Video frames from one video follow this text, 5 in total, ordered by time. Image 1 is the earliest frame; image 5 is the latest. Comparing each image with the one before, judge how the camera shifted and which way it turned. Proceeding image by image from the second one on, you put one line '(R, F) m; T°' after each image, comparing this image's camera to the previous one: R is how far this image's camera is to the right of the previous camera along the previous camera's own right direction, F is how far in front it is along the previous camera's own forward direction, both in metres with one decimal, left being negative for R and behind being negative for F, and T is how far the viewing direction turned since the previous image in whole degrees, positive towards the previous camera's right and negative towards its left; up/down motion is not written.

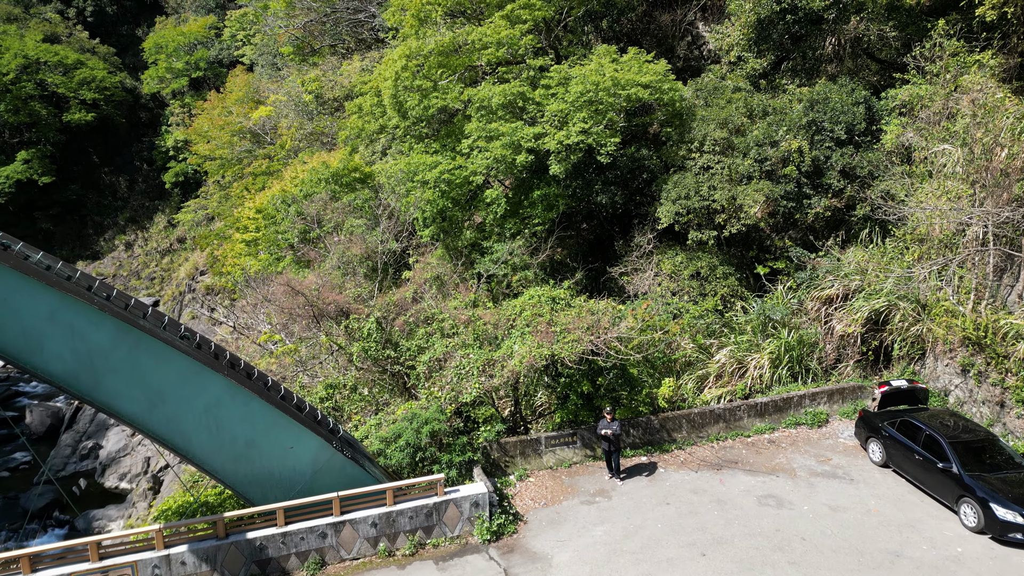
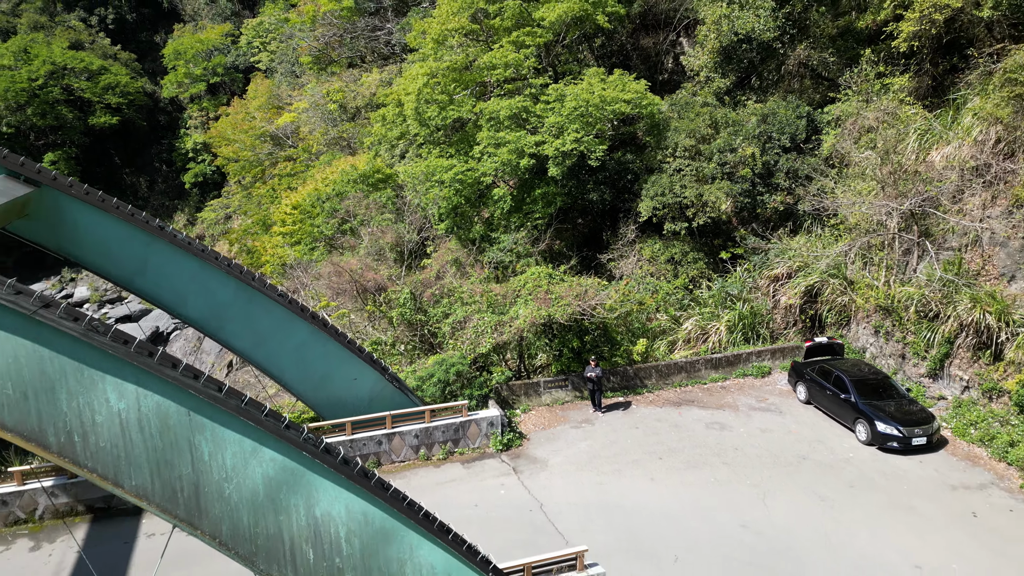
(-0.1, -2.4) m; 0°
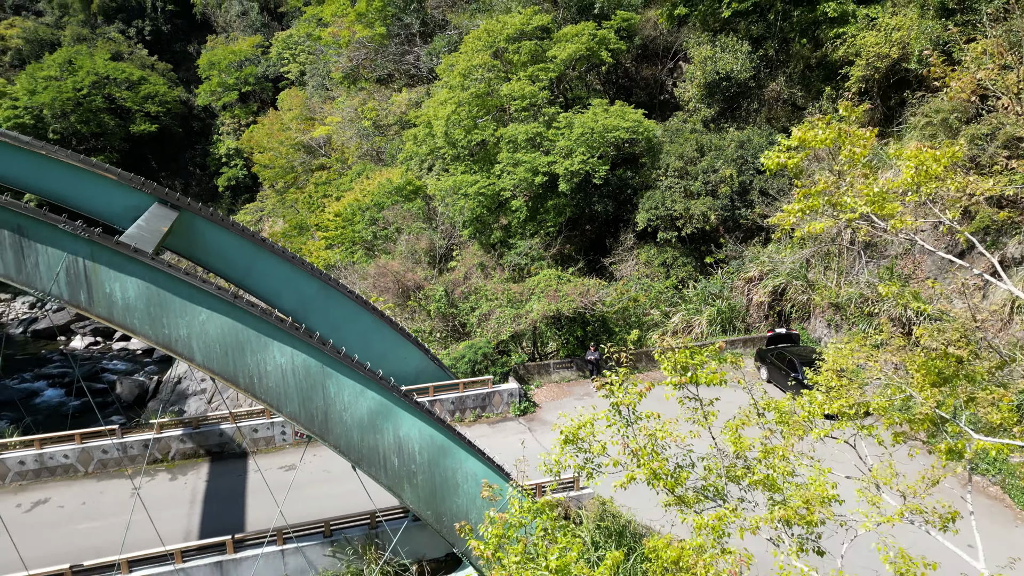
(0.0, -2.5) m; -1°
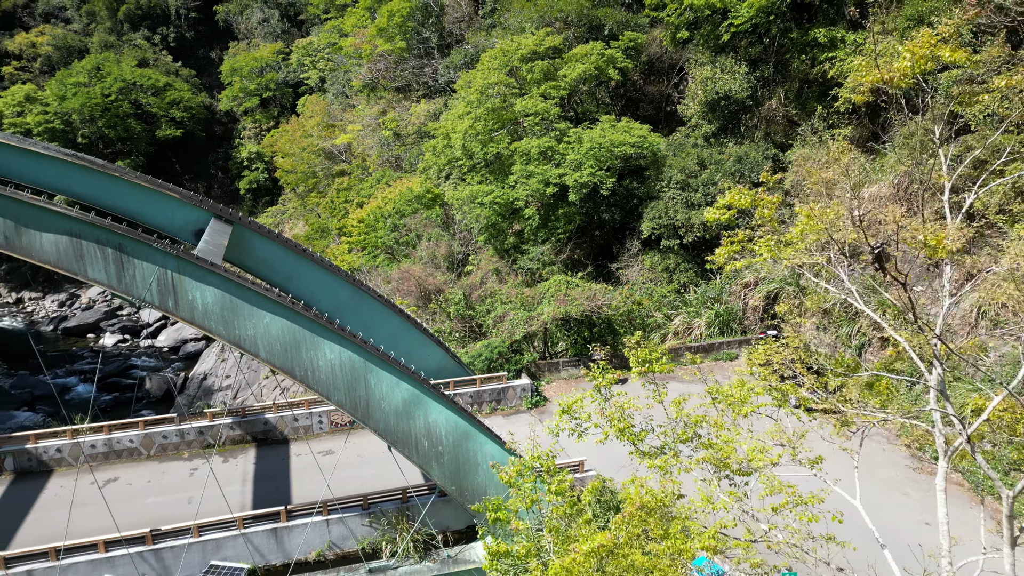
(0.0, -1.3) m; -1°
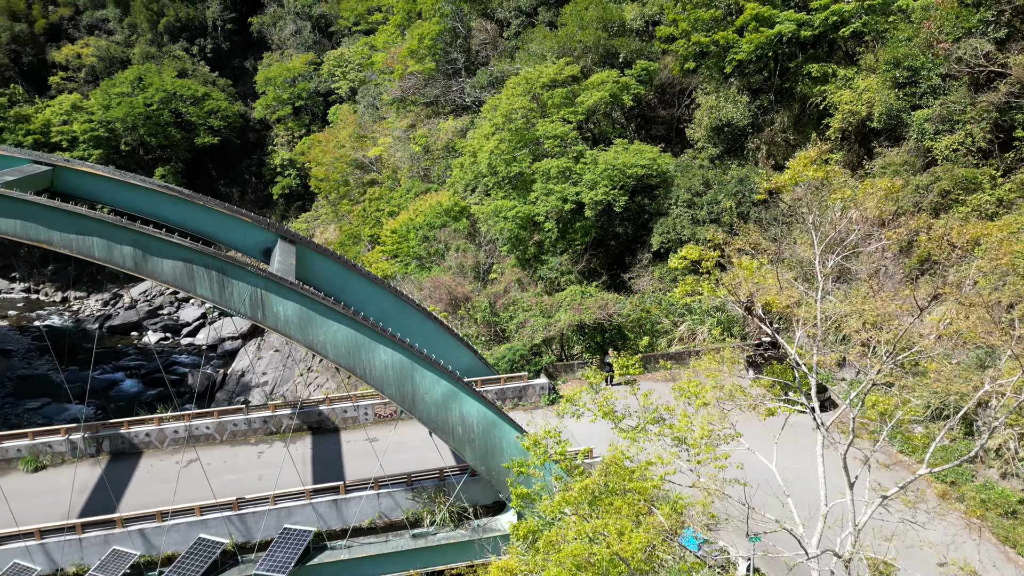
(0.0, -1.8) m; -2°
